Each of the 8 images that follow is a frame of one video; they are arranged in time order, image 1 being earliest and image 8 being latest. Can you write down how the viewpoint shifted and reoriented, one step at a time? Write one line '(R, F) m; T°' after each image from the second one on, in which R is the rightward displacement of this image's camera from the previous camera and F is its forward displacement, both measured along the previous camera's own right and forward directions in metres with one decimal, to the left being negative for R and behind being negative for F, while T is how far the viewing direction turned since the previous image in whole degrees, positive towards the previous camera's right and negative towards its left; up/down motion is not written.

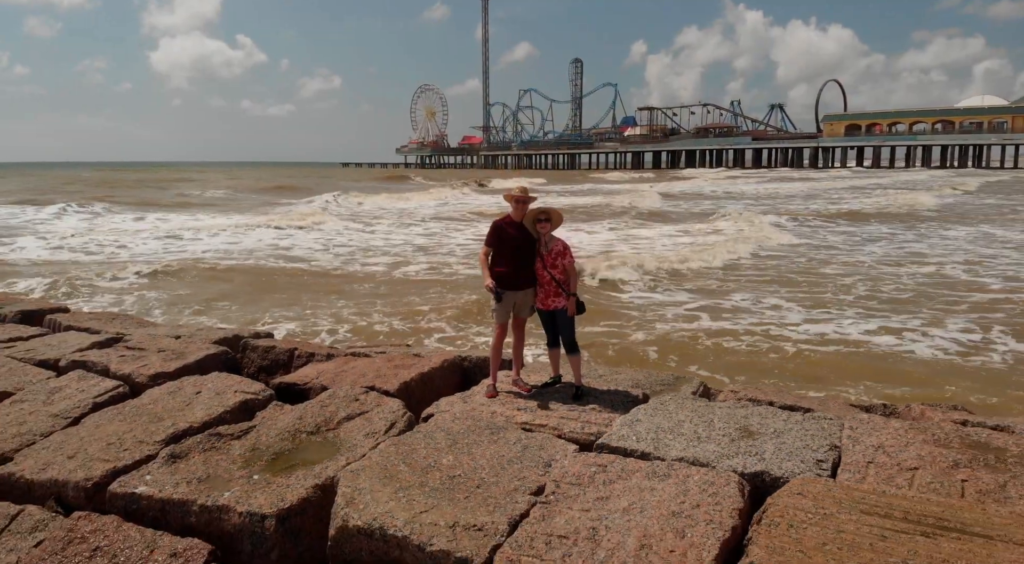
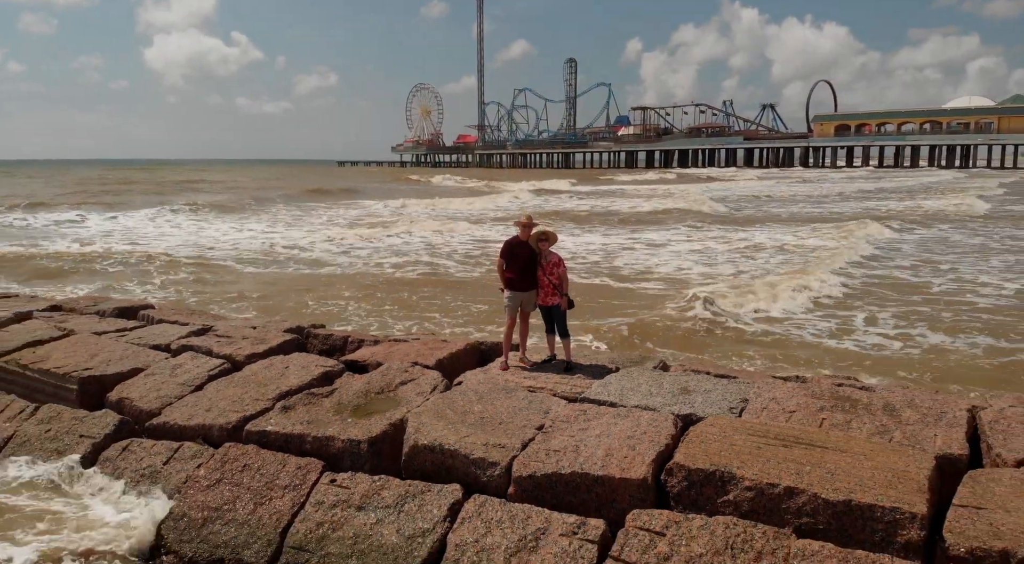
(-0.1, -0.9) m; 0°
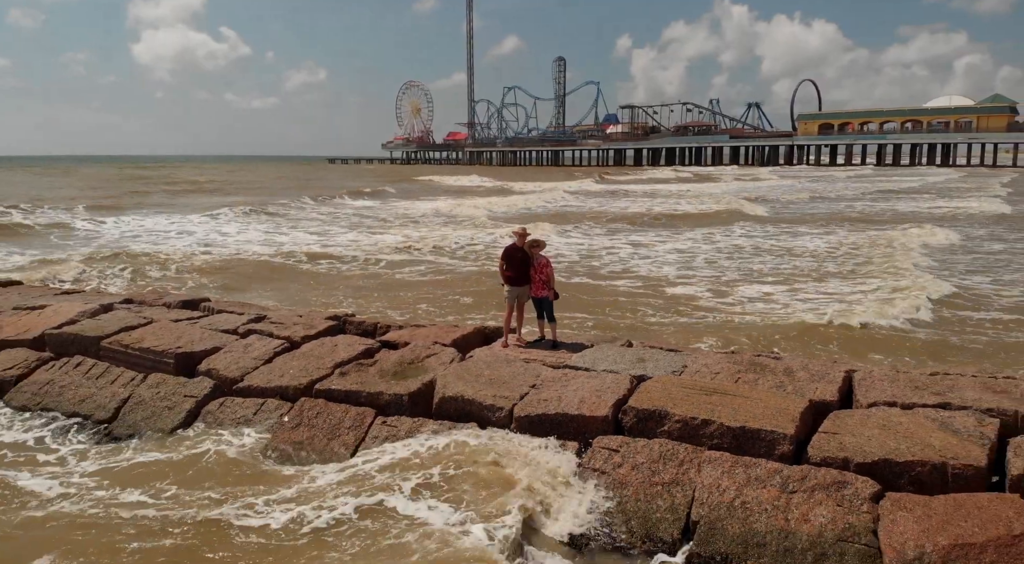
(-0.1, -1.0) m; +1°
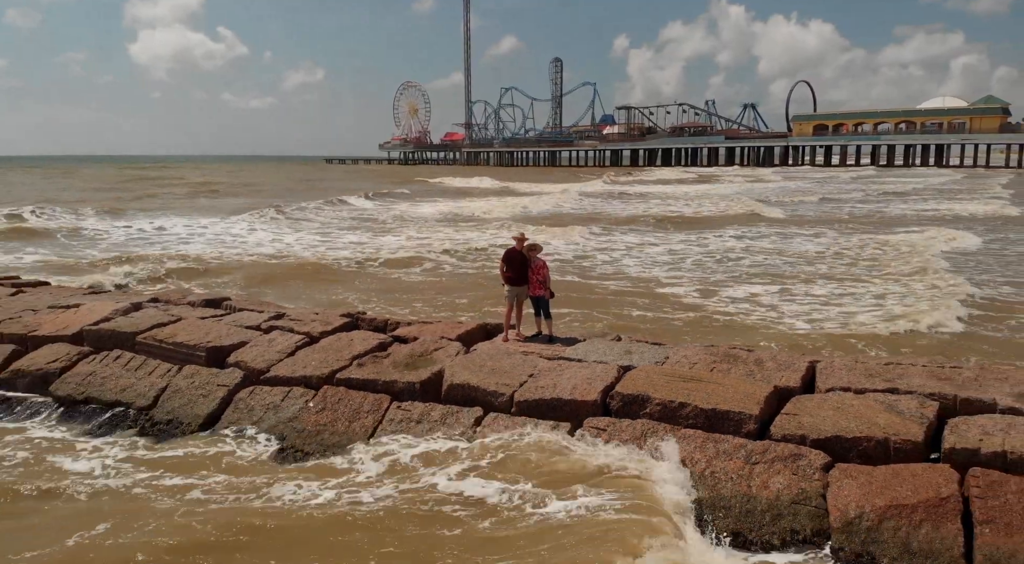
(0.0, -0.5) m; 0°
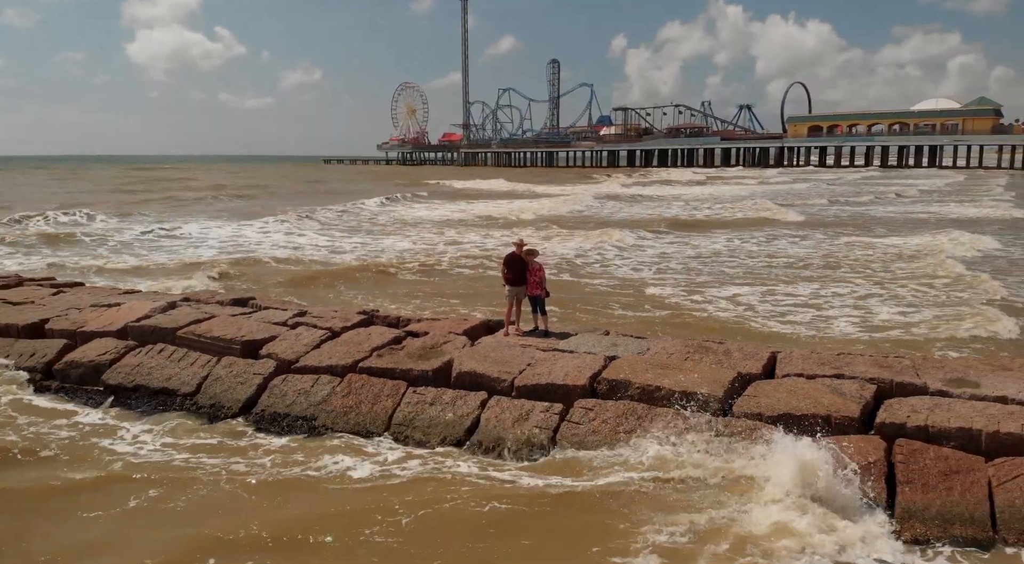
(0.0, -0.6) m; 0°
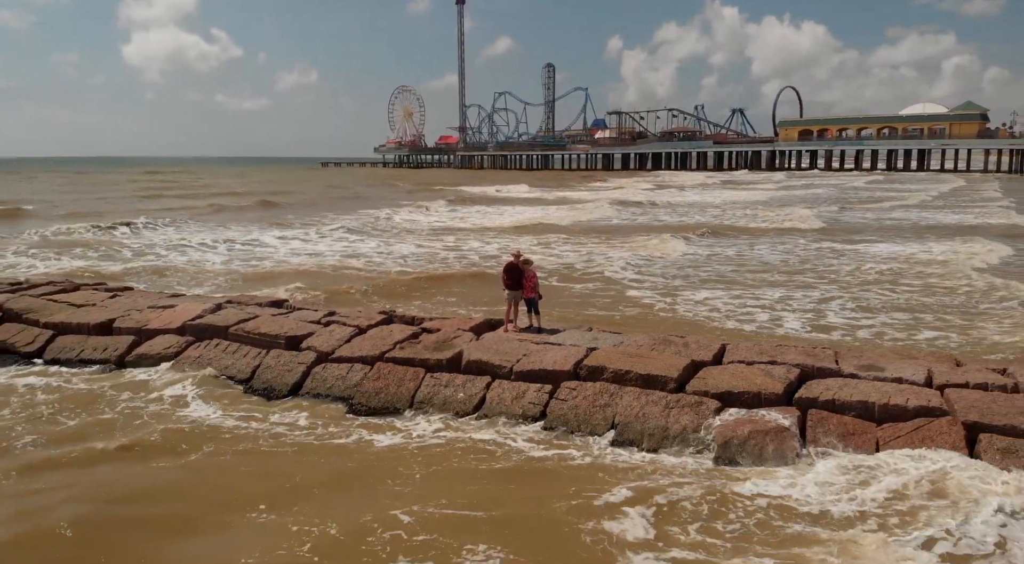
(0.0, -1.1) m; 0°
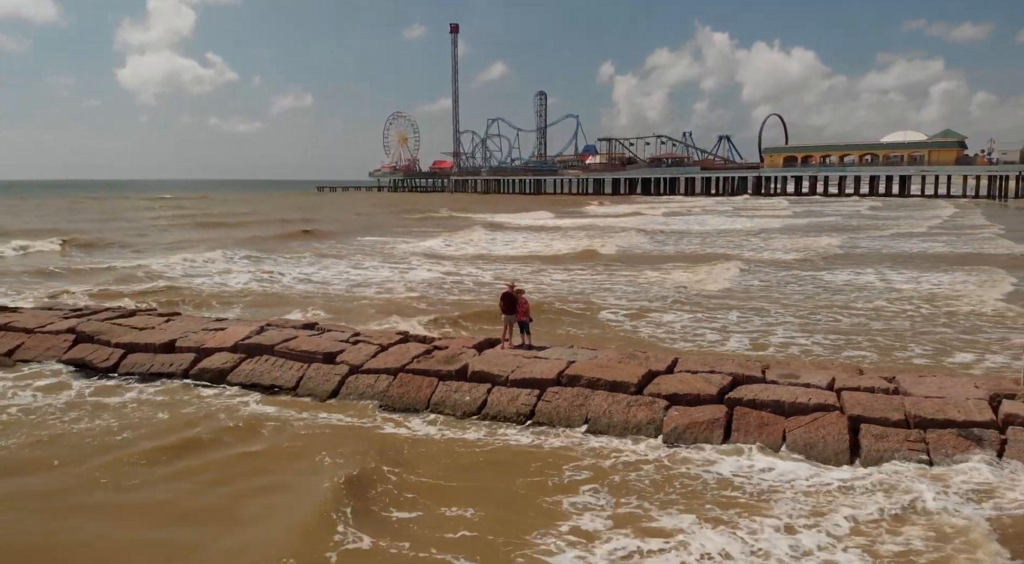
(0.0, -1.5) m; +1°
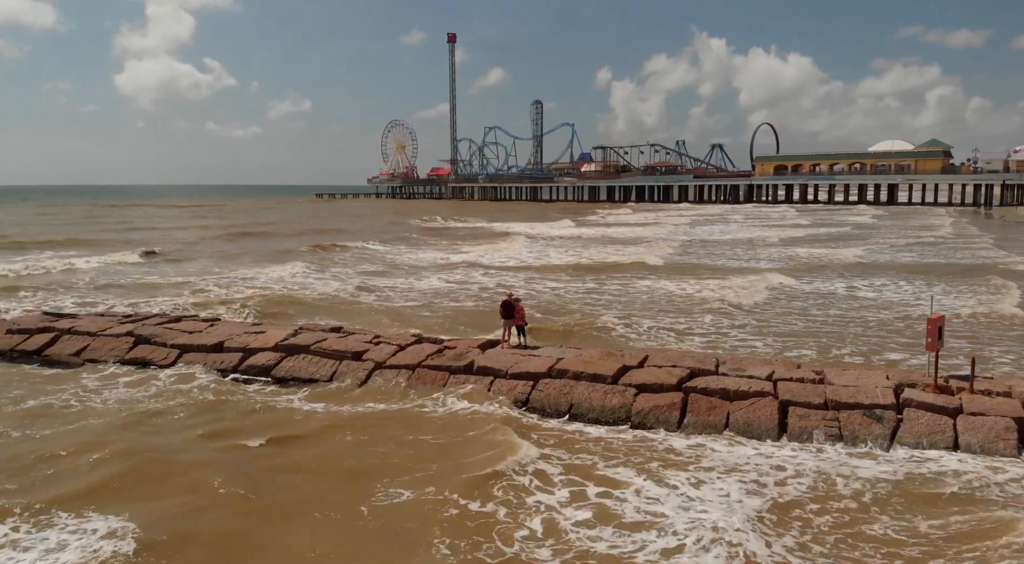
(0.0, -1.6) m; 0°
